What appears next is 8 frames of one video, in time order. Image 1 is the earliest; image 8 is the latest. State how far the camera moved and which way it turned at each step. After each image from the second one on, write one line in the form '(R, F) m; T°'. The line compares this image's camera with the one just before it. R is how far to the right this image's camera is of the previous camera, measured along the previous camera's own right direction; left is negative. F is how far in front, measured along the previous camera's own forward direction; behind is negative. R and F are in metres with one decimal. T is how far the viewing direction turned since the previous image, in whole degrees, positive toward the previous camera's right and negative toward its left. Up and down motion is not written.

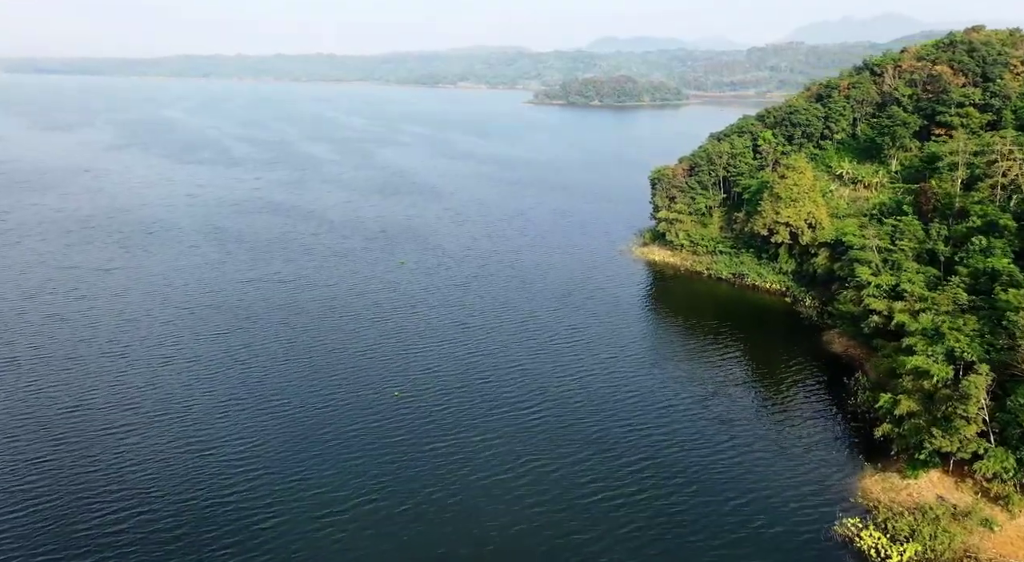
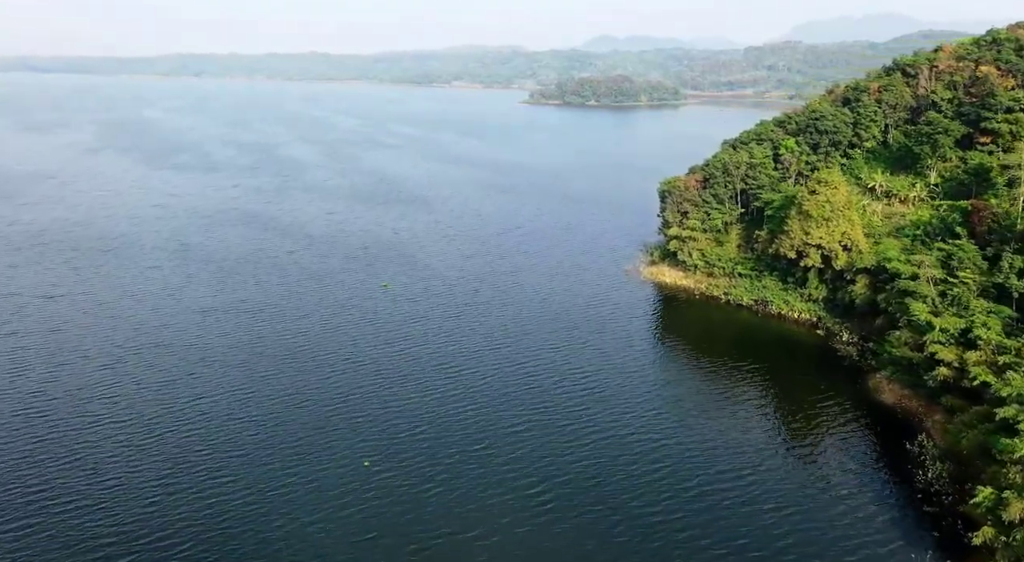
(0.0, +7.4) m; 0°
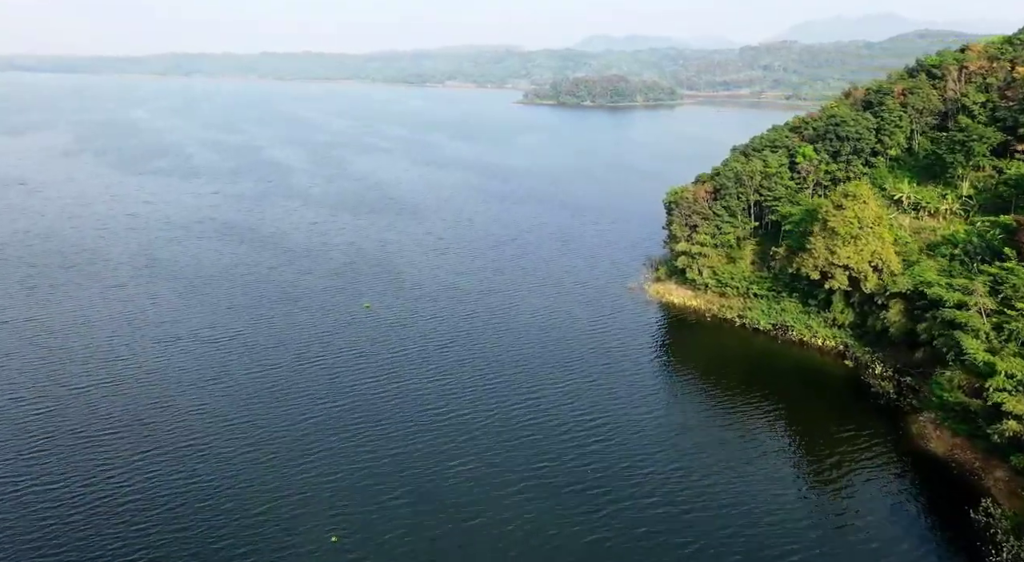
(0.0, +5.5) m; 0°
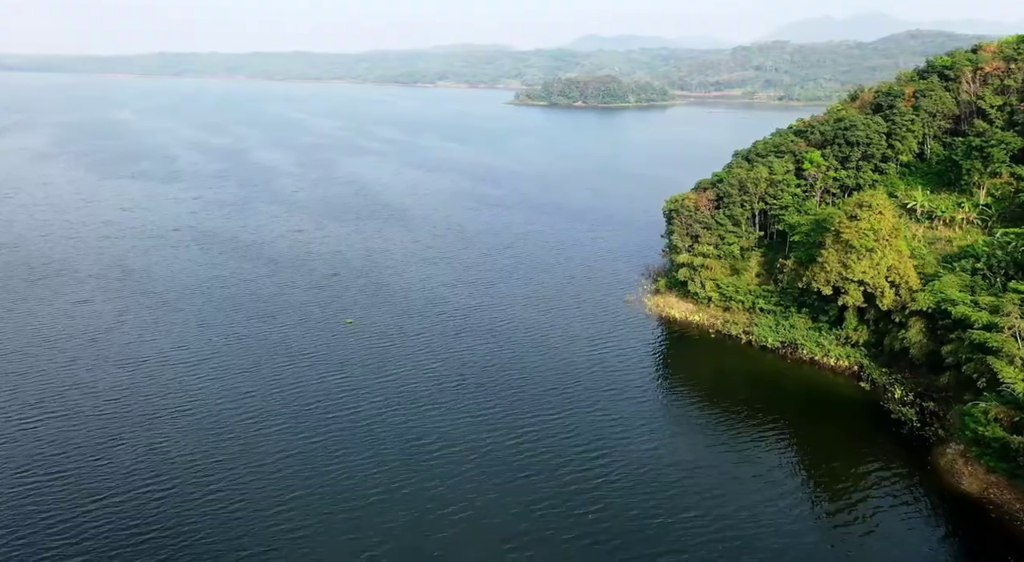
(0.0, +3.4) m; +1°
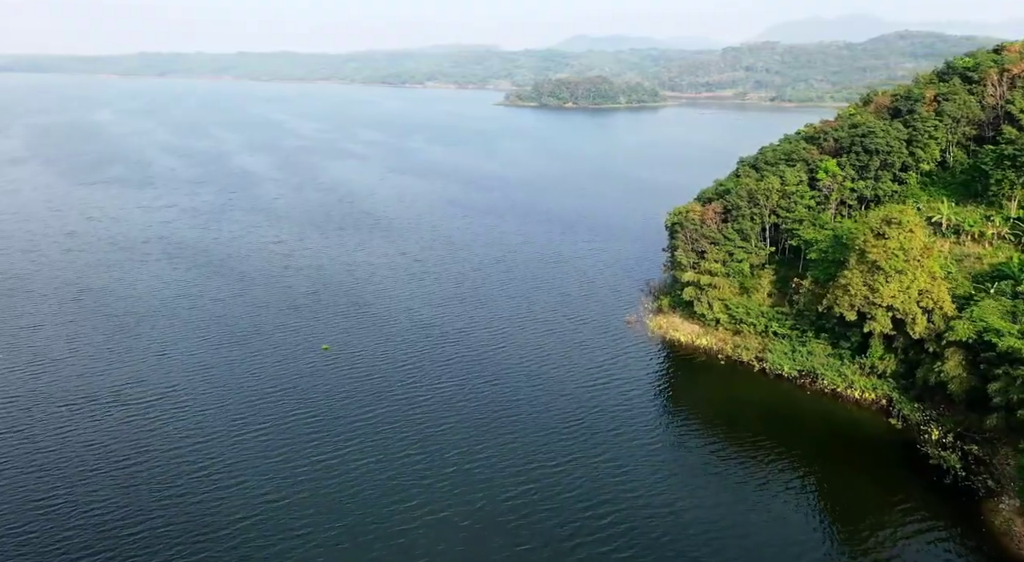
(-0.1, +4.8) m; +1°
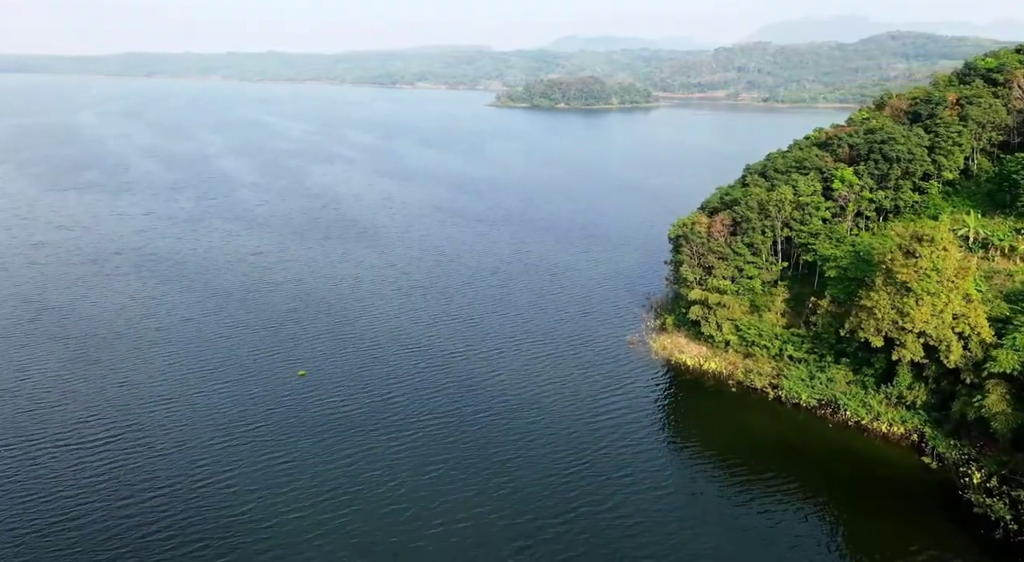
(-0.1, +4.1) m; +1°
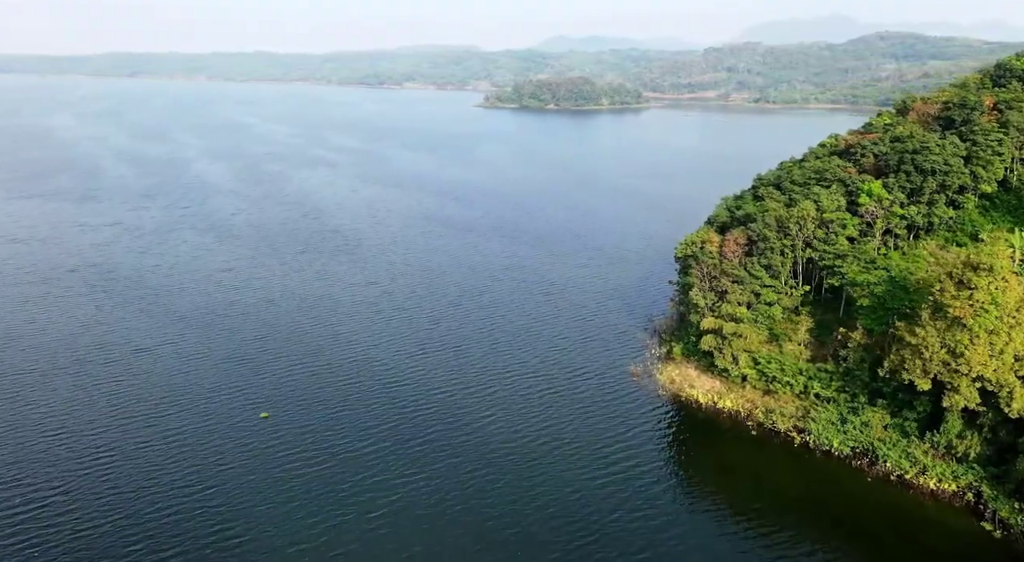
(-0.1, +5.5) m; +1°
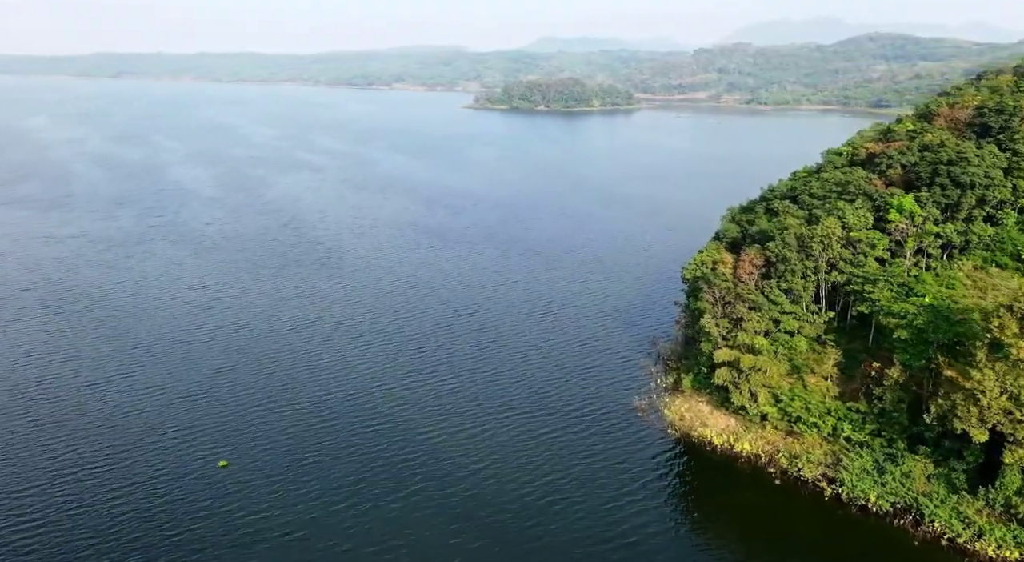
(-0.1, +4.8) m; +1°
